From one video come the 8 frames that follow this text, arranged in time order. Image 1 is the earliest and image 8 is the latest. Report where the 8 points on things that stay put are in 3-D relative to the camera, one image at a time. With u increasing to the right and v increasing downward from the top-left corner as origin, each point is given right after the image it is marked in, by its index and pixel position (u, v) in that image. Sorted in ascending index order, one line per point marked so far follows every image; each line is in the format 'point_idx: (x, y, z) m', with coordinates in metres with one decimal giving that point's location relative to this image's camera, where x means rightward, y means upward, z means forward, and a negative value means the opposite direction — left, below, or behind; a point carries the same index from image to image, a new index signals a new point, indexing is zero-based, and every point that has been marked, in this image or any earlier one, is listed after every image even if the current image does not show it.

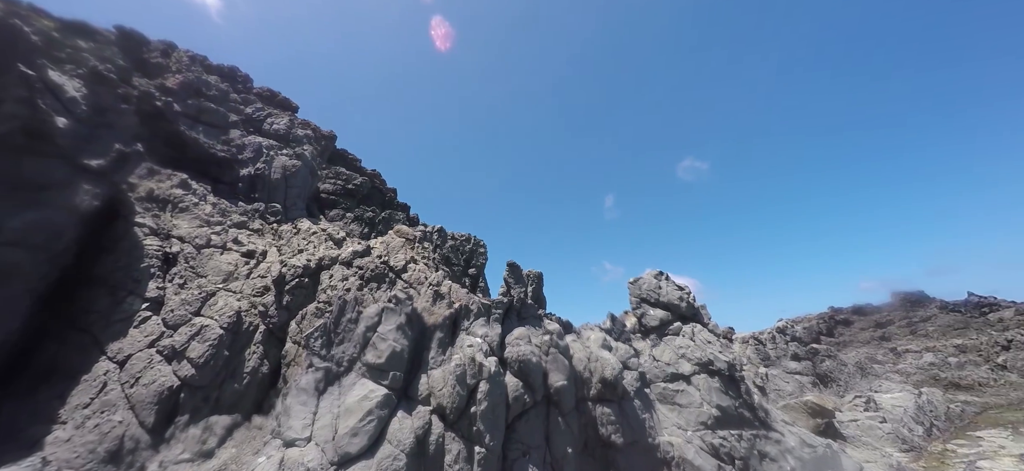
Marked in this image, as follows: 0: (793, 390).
0: (+14.0, -7.7, +18.7) m
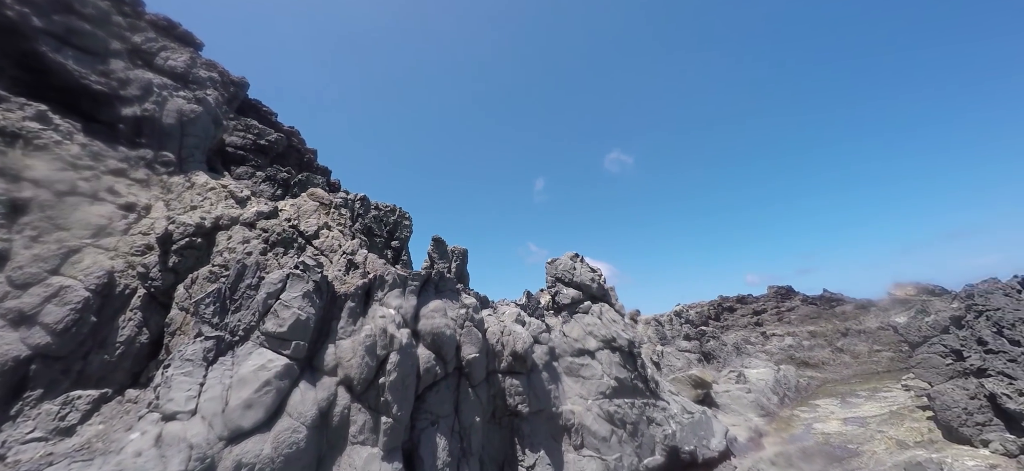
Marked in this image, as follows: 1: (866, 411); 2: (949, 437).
0: (+9.5, -7.3, +21.0) m
1: (+16.8, -8.3, +17.7) m
2: (+17.2, -7.9, +14.7) m
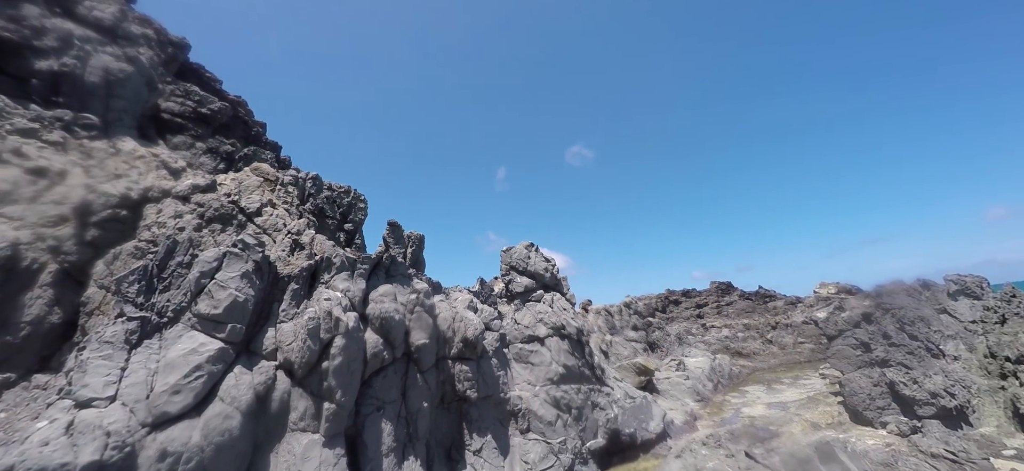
0: (+6.8, -6.9, +21.9) m
1: (+14.3, -8.3, +19.3) m
2: (+15.0, -8.1, +16.4) m
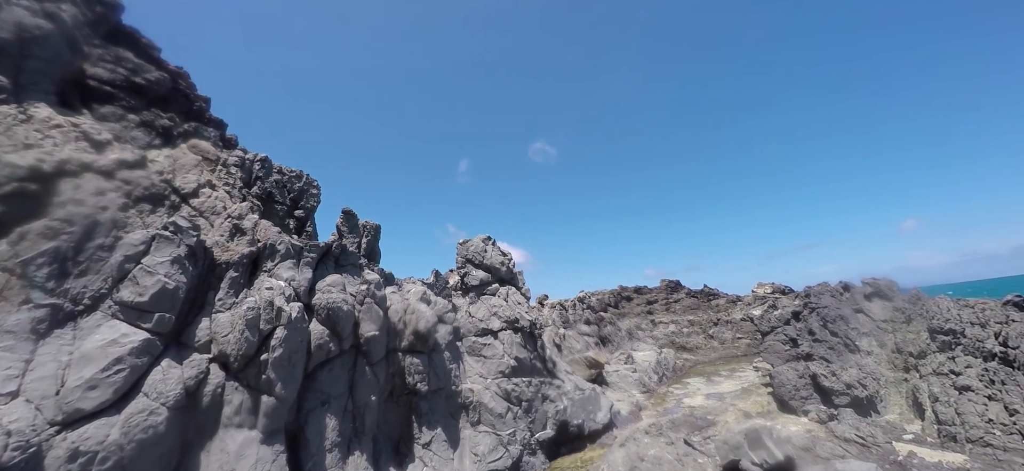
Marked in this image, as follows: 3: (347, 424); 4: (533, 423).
0: (+4.1, -6.8, +22.5) m
1: (+11.8, -8.4, +20.7) m
2: (+12.8, -8.2, +17.8) m
3: (-5.5, -6.3, +12.5) m
4: (+0.9, -8.1, +16.3) m
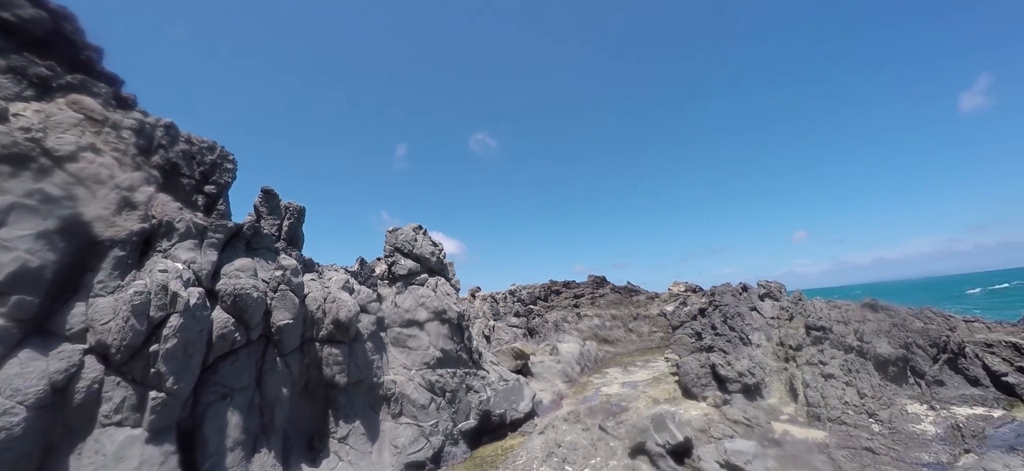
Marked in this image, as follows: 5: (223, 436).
0: (-0.2, -6.4, +23.0) m
1: (+7.5, -8.5, +22.4) m
2: (+9.0, -8.4, +19.8) m
3: (-8.2, -5.7, +11.7) m
4: (-2.5, -7.8, +16.4) m
5: (-8.2, -5.6, +10.5) m
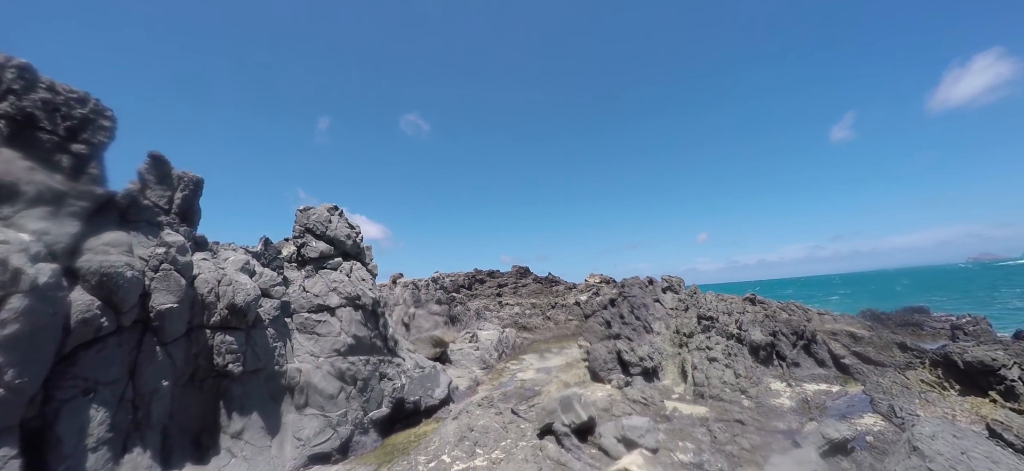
0: (-5.1, -5.6, +22.8) m
1: (+2.6, -8.0, +23.6) m
2: (+4.5, -8.1, +21.2) m
3: (-10.9, -4.9, +10.2) m
4: (-6.2, -7.1, +15.9) m
5: (-10.8, -4.8, +9.1) m
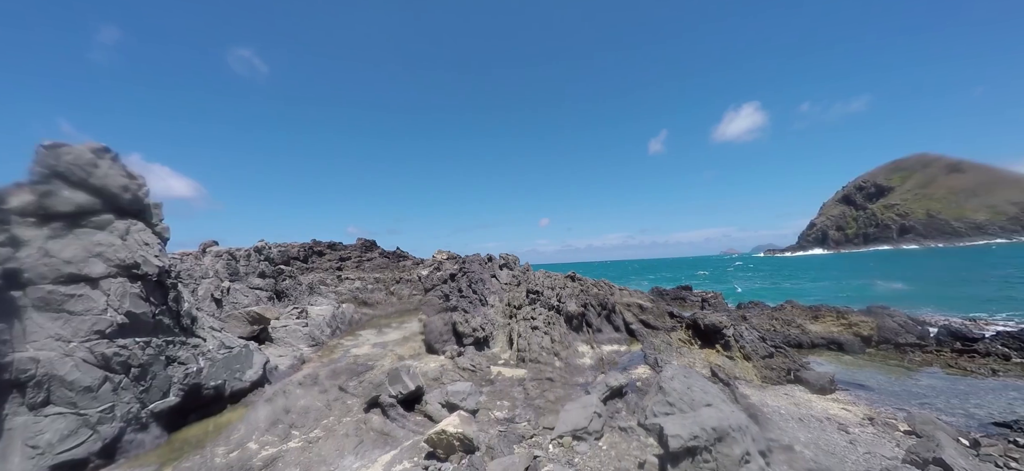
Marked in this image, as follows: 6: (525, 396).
0: (-14.2, -3.6, +20.1) m
1: (-7.5, -6.4, +23.6) m
2: (-4.9, -6.8, +22.0) m
3: (-15.4, -3.5, +6.3) m
4: (-13.0, -5.5, +13.3) m
5: (-14.9, -3.5, +5.3) m
6: (+0.6, -7.6, +17.6) m
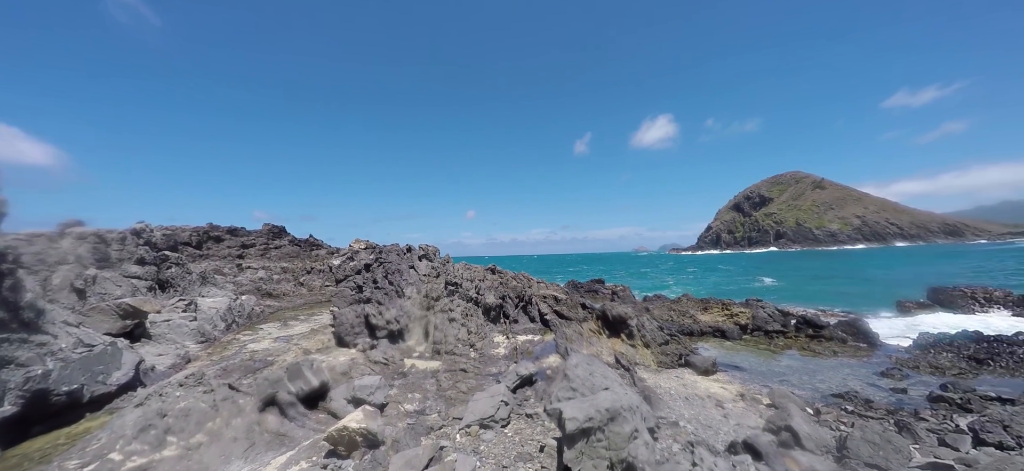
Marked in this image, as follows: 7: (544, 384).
0: (-18.5, -2.8, +17.6) m
1: (-12.6, -5.7, +22.3) m
2: (-9.8, -6.2, +21.3) m
3: (-17.2, -3.0, +3.8) m
4: (-16.2, -4.9, +11.2) m
5: (-16.5, -3.1, +2.9) m
6: (-3.7, -7.3, +18.0) m
7: (+1.5, -7.8, +19.4) m
